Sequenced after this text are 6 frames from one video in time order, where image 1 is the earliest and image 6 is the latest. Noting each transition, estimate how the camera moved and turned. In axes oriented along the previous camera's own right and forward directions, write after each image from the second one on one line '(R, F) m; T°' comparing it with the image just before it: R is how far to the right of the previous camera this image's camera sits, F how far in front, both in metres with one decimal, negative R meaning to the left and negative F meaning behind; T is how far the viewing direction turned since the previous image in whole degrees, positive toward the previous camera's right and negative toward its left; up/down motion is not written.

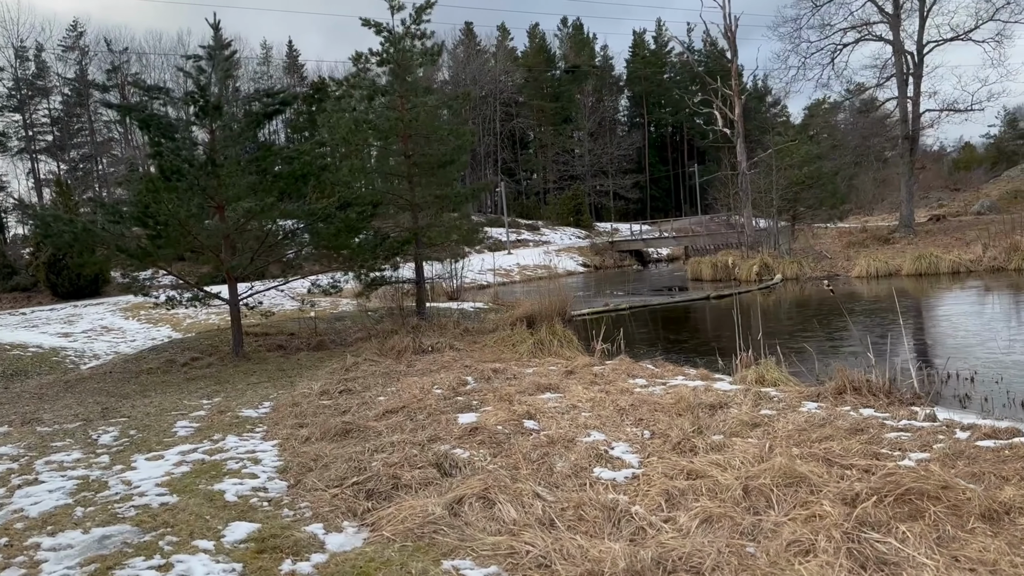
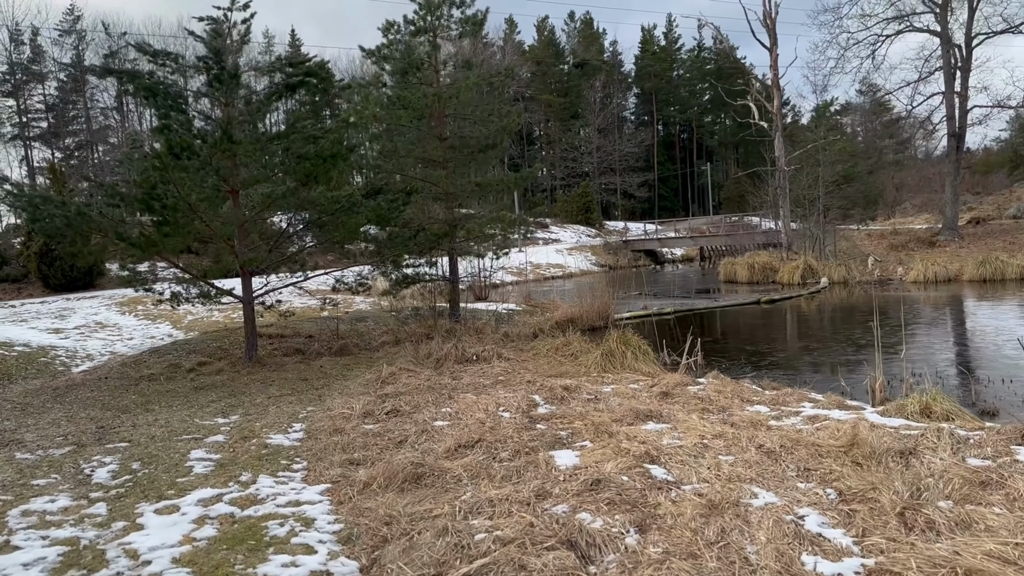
(-0.5, +1.0) m; 0°
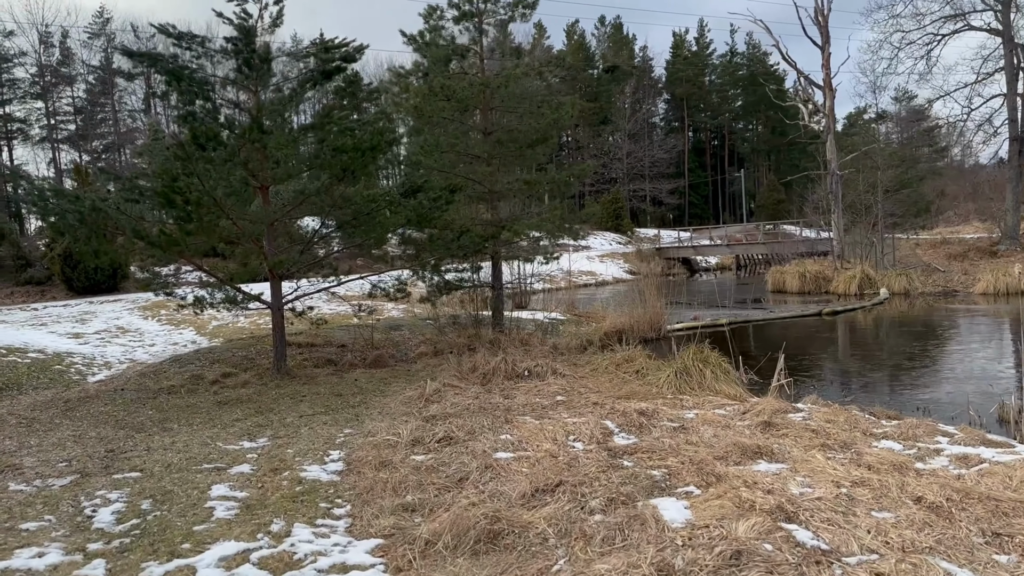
(-0.3, +0.7) m; -2°
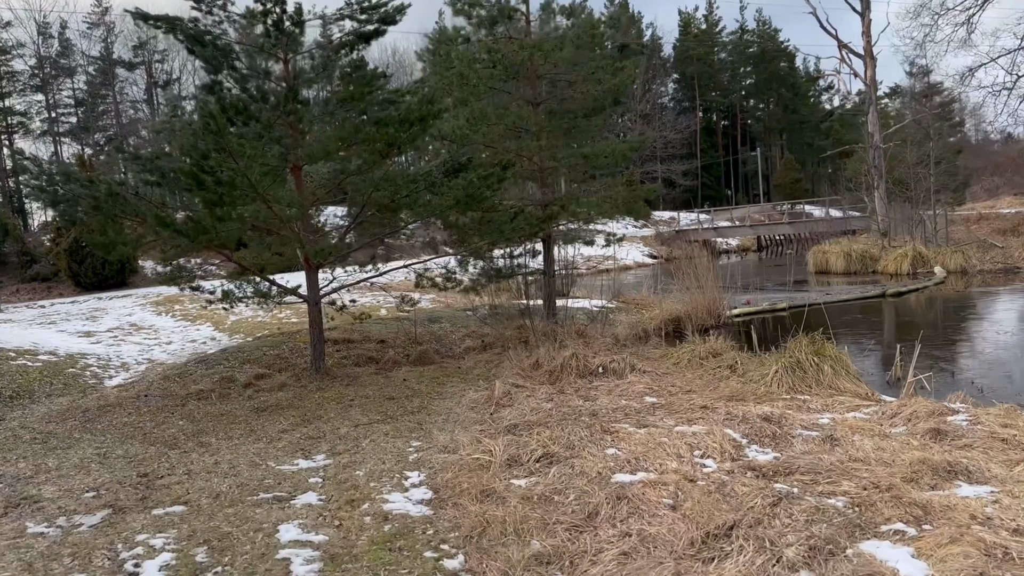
(-0.5, +0.7) m; 0°
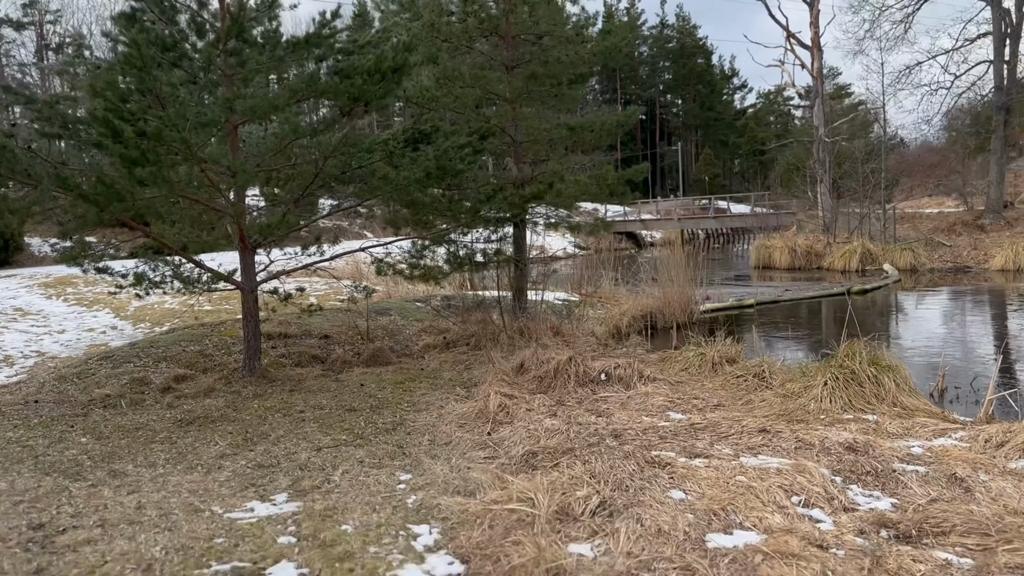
(-0.5, +0.9) m; +6°
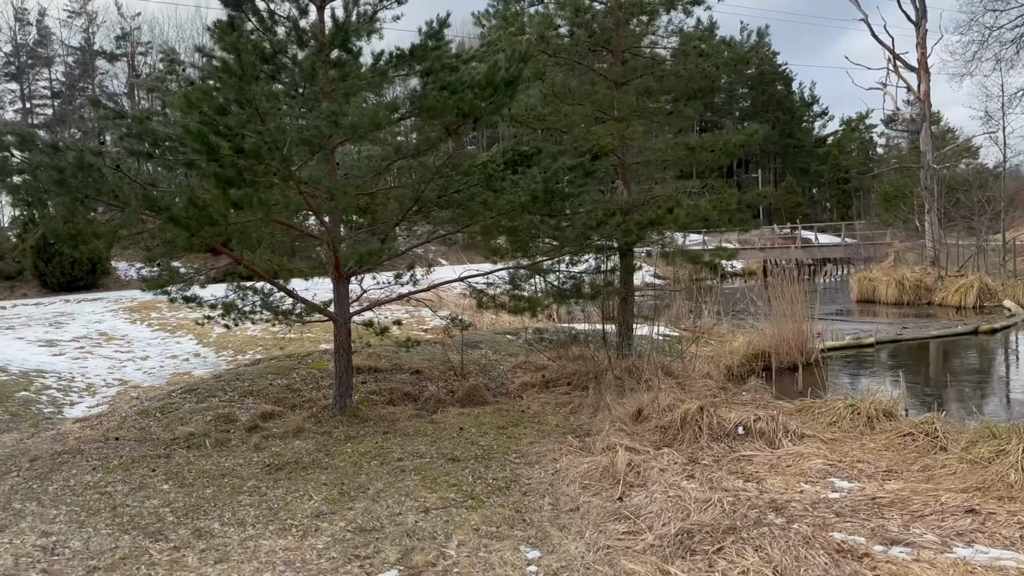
(-0.3, +0.5) m; -5°
